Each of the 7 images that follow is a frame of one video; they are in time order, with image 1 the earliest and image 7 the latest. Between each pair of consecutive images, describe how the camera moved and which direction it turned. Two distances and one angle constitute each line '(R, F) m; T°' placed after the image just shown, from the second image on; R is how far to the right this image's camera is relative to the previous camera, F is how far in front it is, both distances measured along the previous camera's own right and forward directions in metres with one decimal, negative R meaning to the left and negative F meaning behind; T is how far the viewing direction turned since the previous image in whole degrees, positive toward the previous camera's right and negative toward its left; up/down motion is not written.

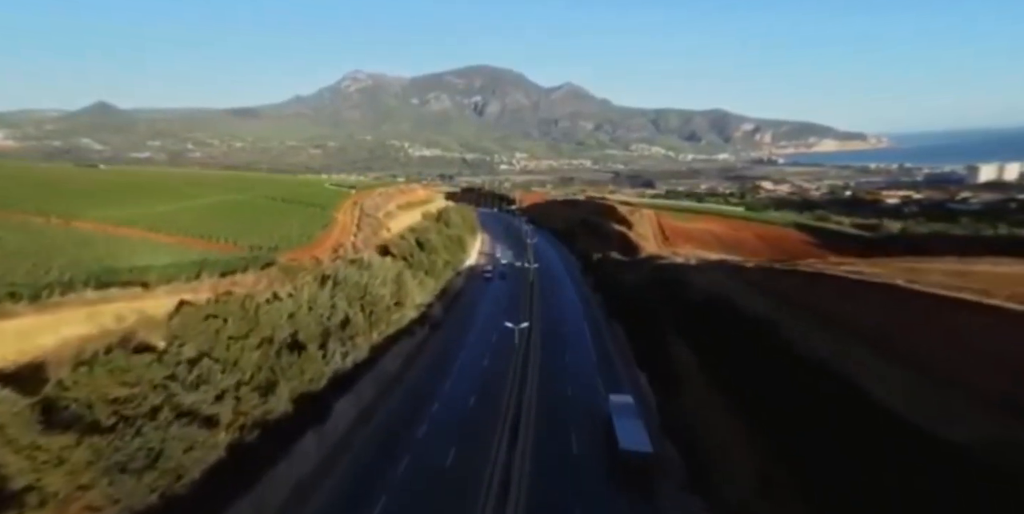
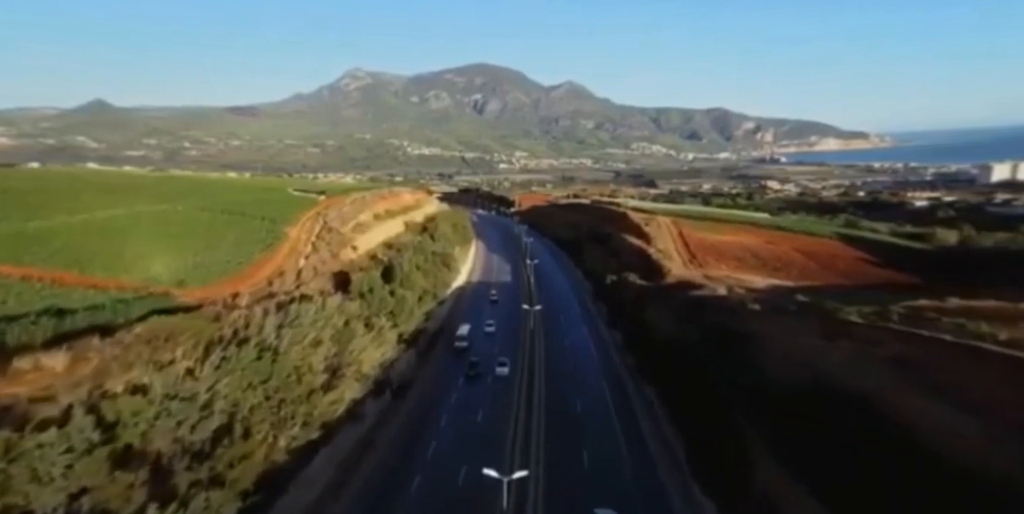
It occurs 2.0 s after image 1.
(+0.4, +11.7) m; 0°
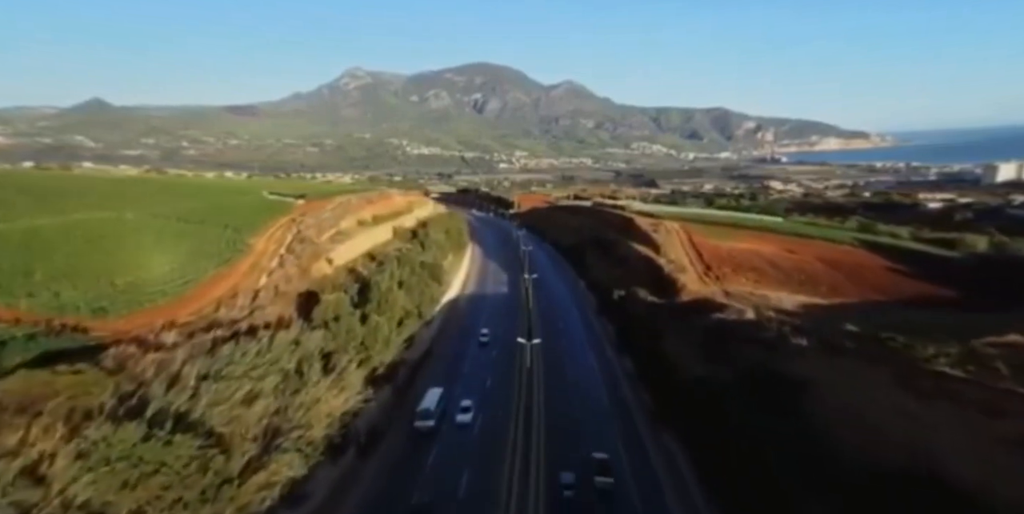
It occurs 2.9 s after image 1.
(+0.3, +5.6) m; 0°
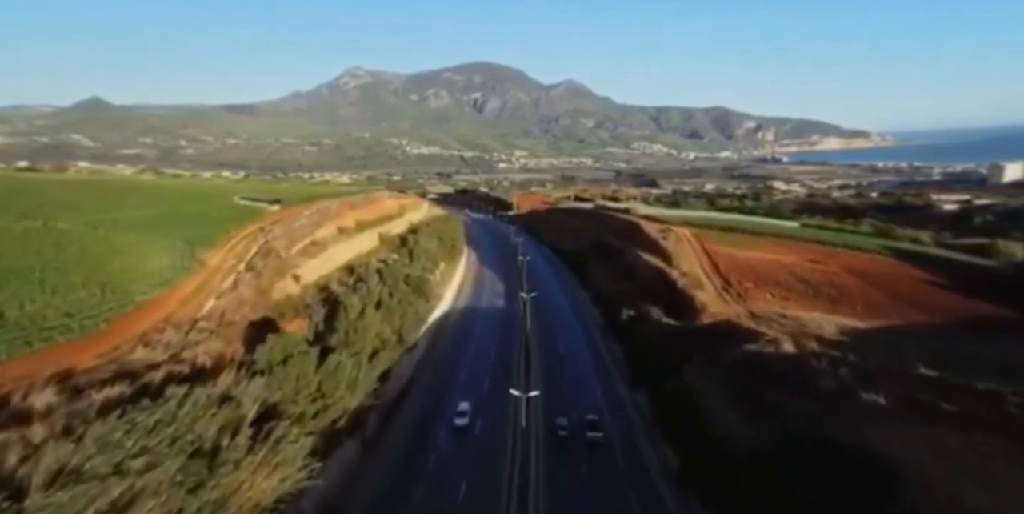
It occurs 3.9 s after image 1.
(+0.3, +5.7) m; 0°
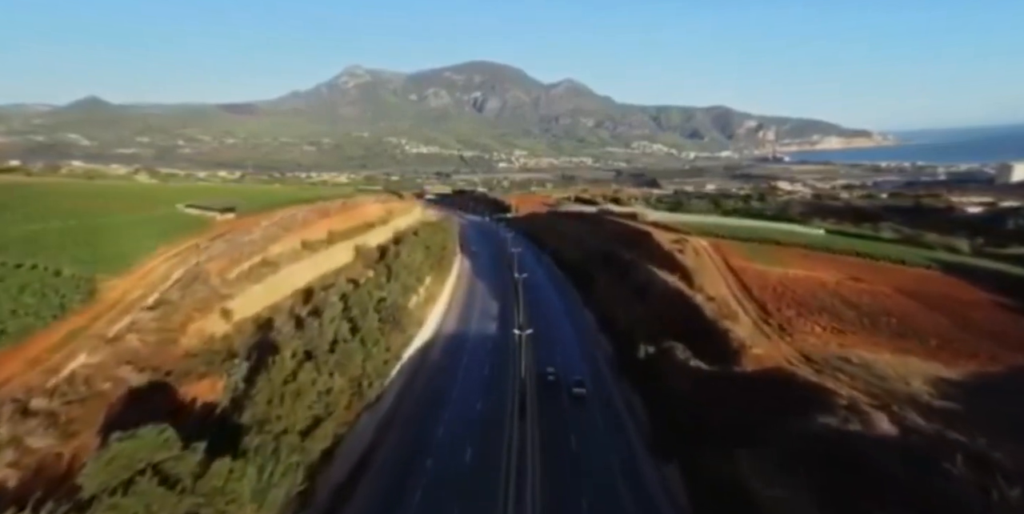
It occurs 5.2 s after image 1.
(+0.5, +8.2) m; 0°
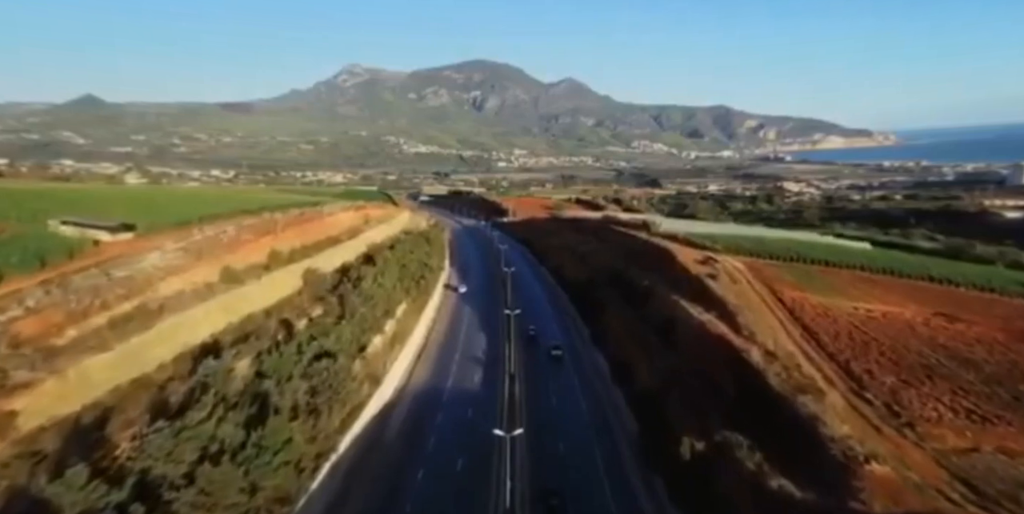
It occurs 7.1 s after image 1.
(+0.7, +11.7) m; 0°
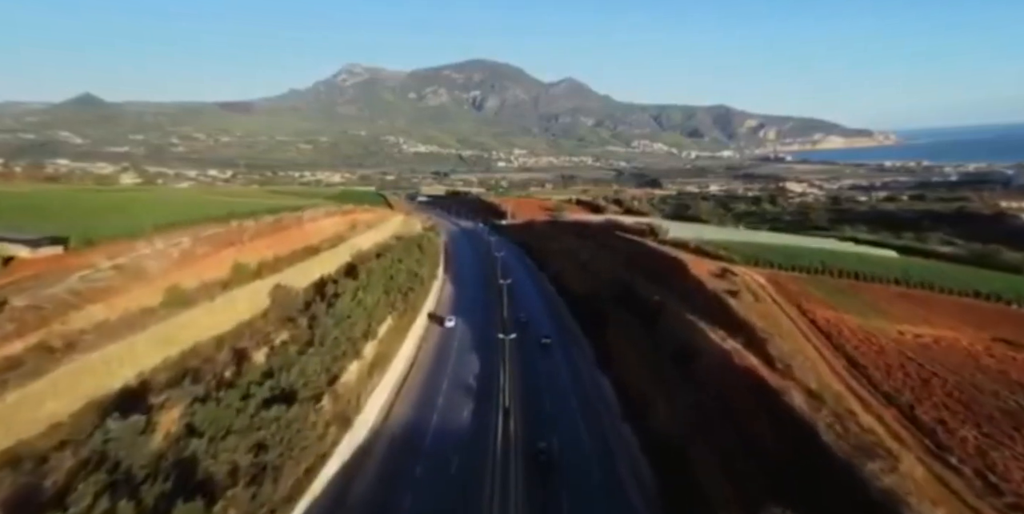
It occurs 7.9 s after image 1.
(+0.2, +5.3) m; 0°
